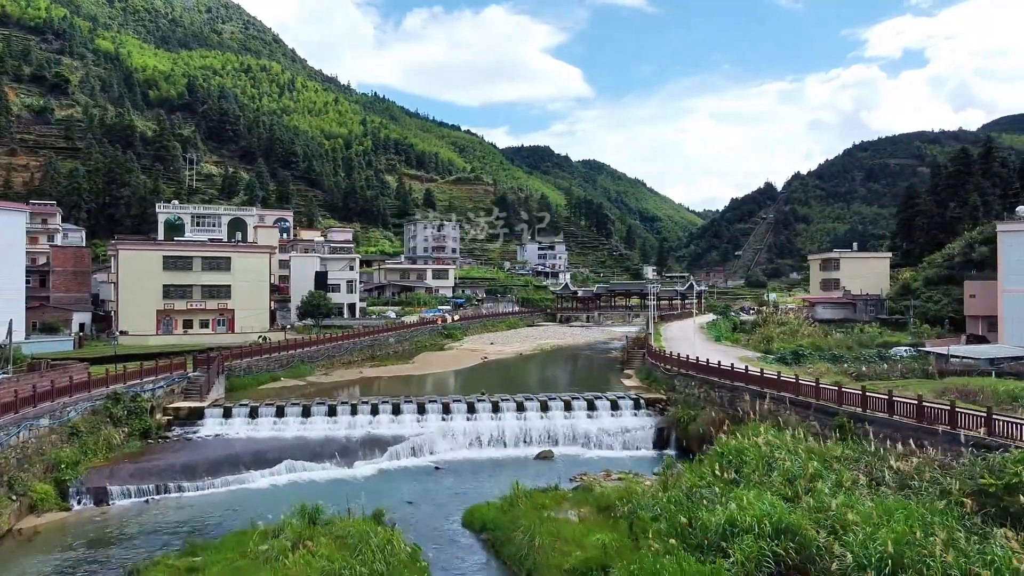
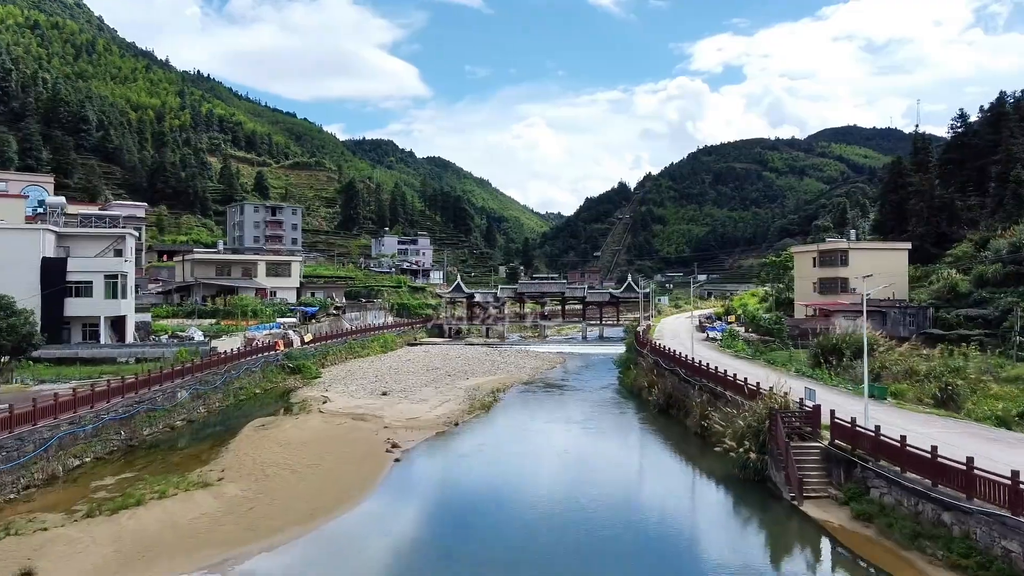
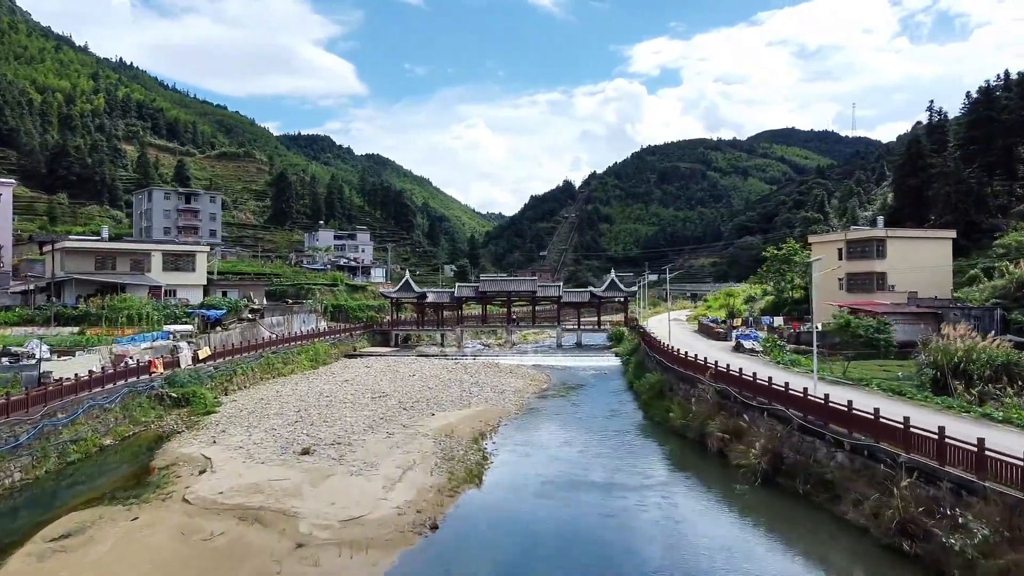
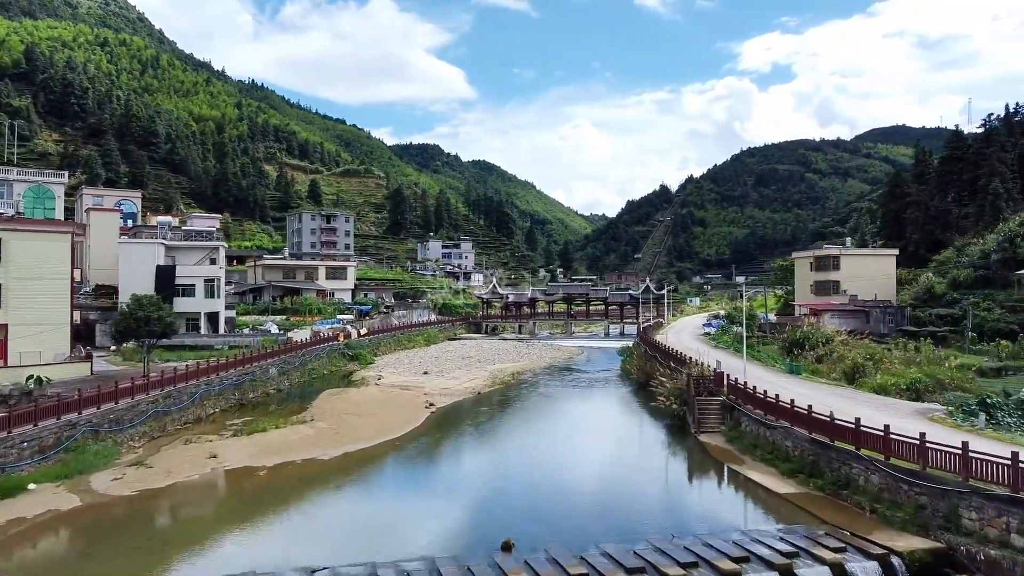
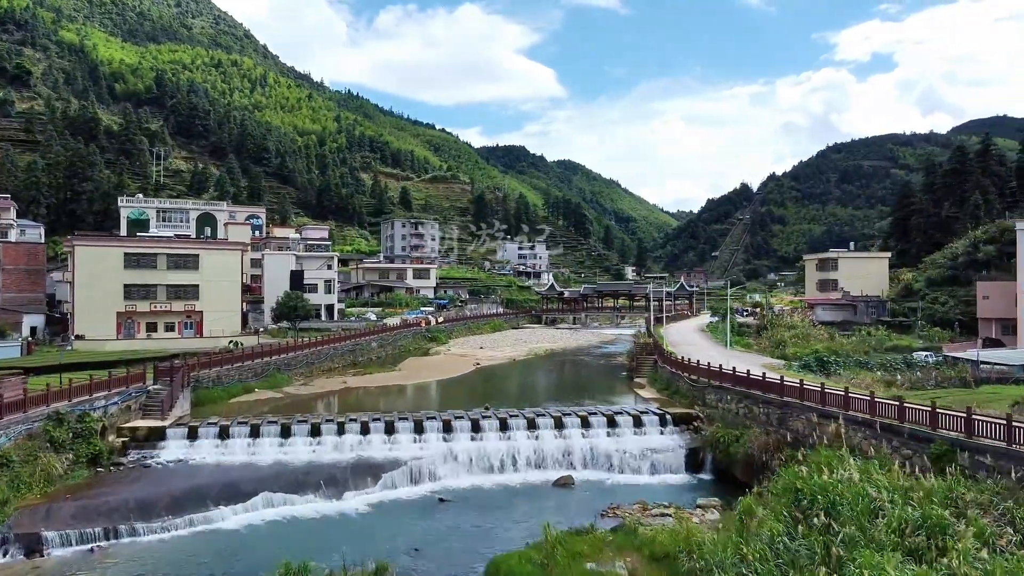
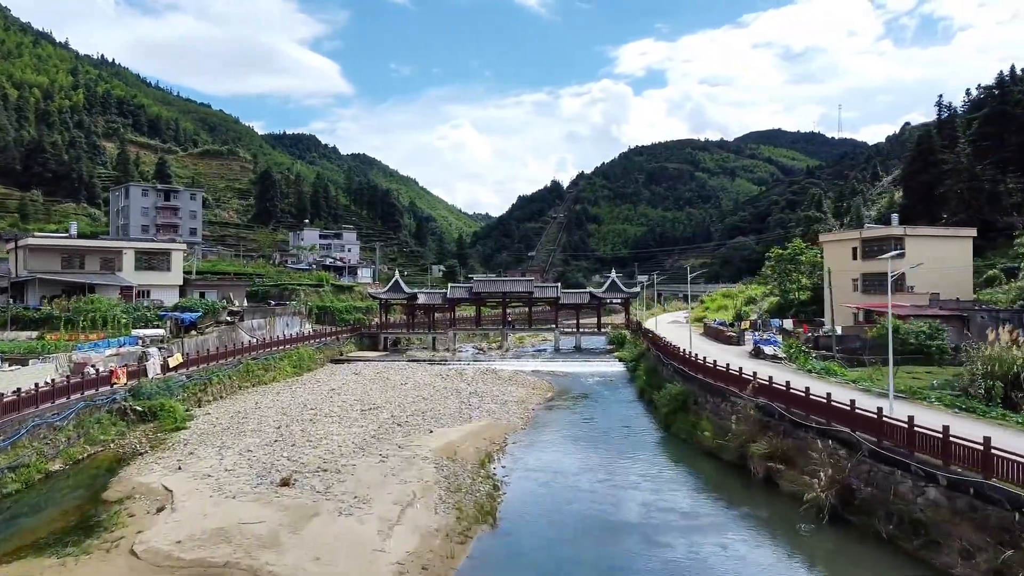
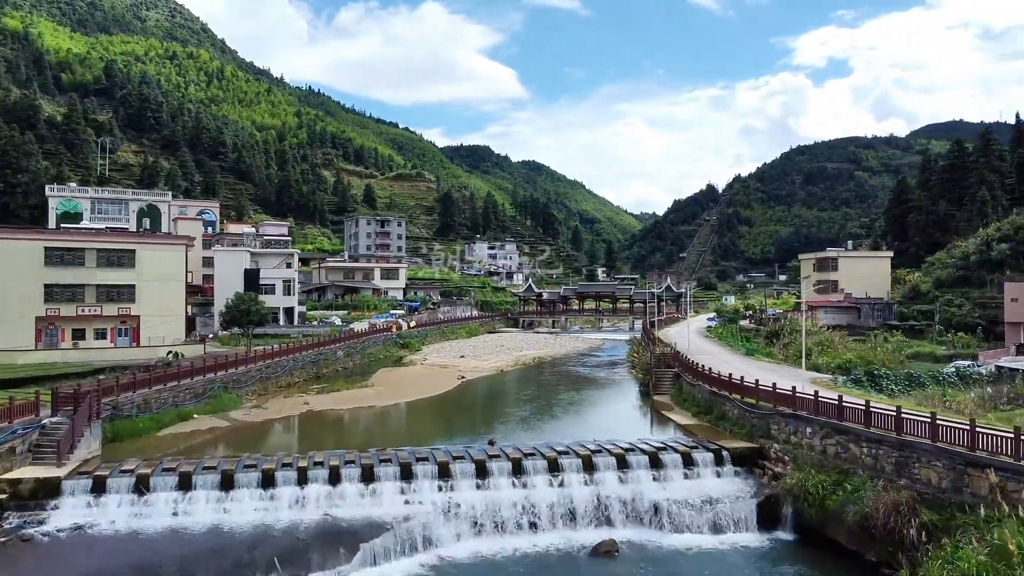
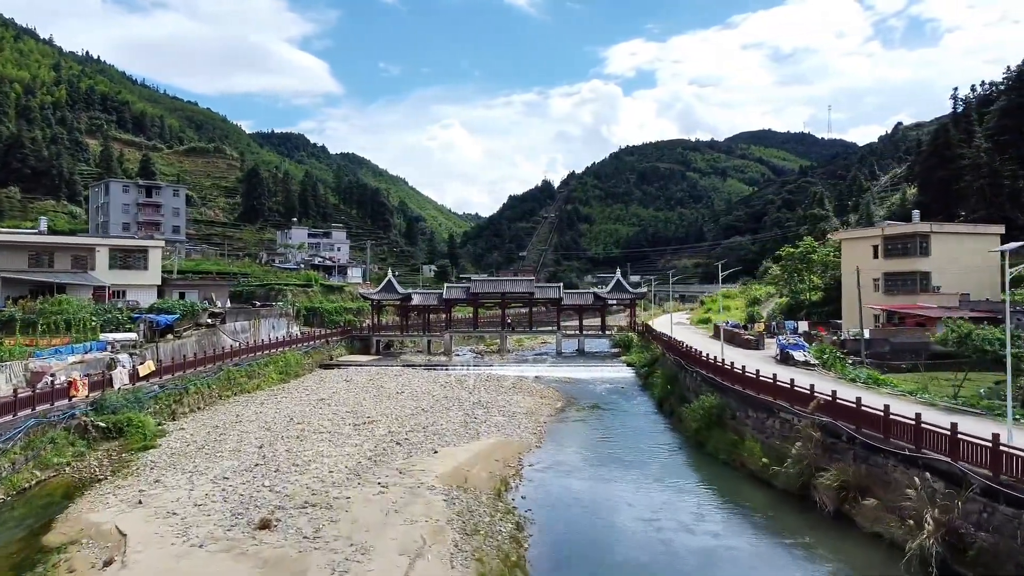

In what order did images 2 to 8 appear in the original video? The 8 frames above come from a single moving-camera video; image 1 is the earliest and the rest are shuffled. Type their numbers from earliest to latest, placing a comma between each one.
5, 7, 4, 2, 3, 6, 8
